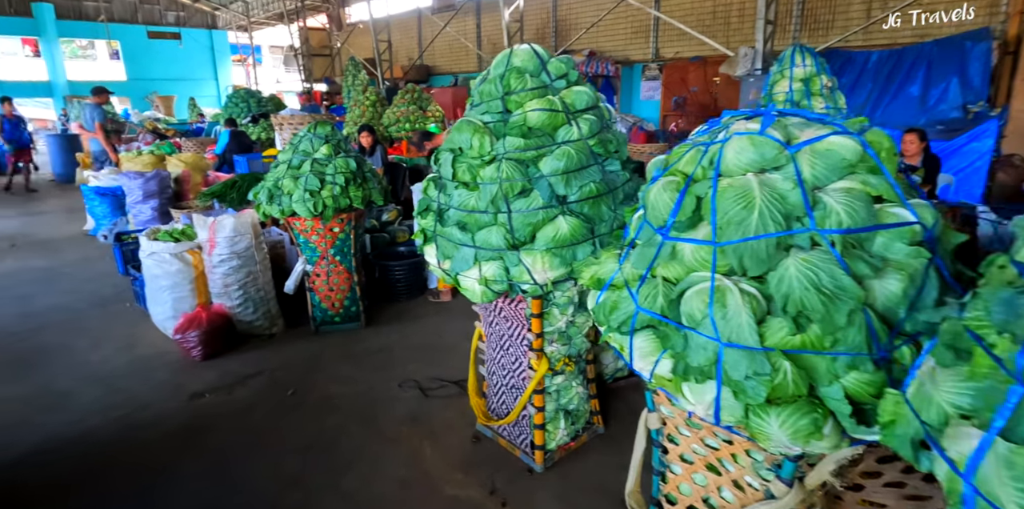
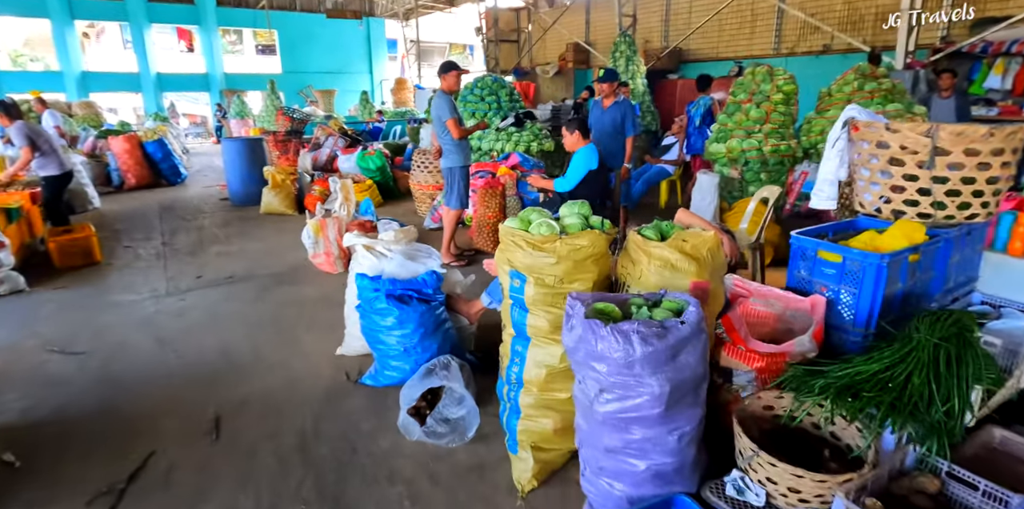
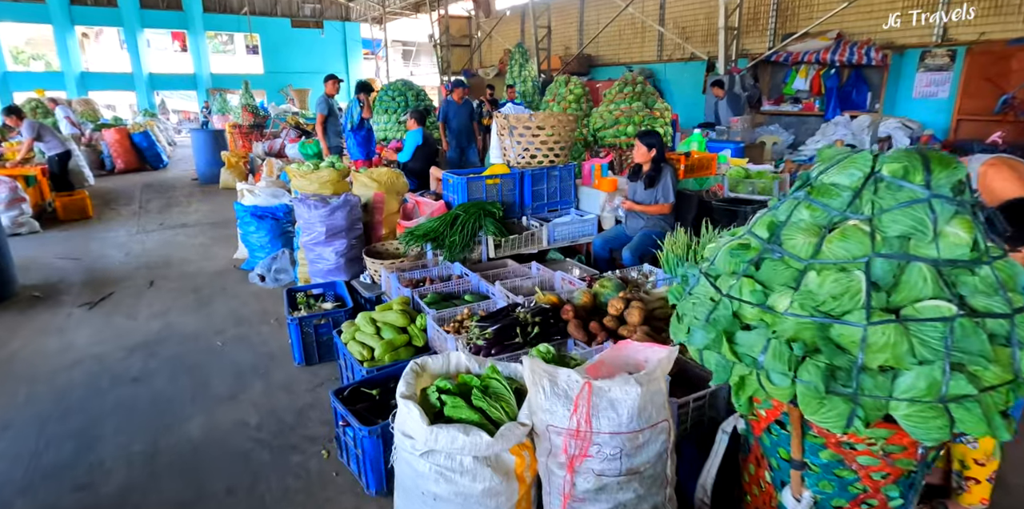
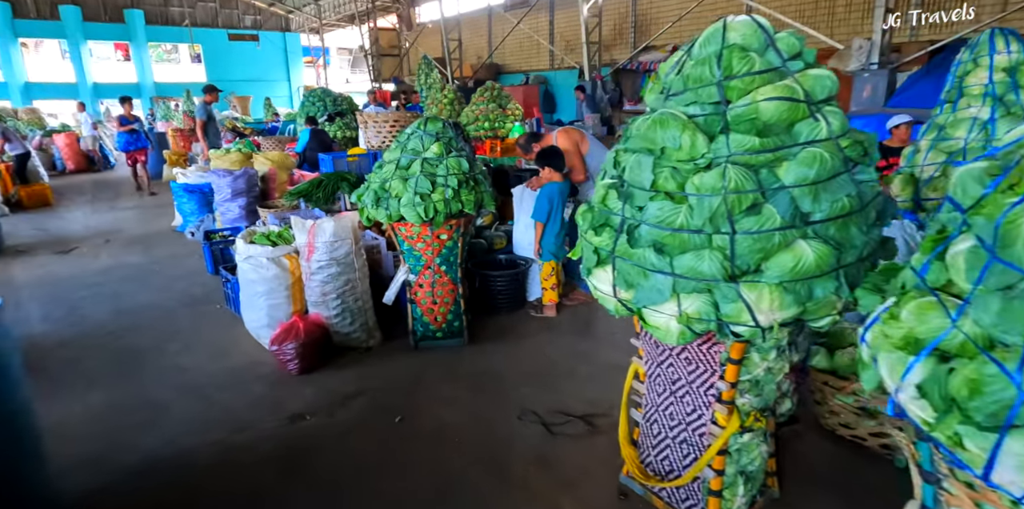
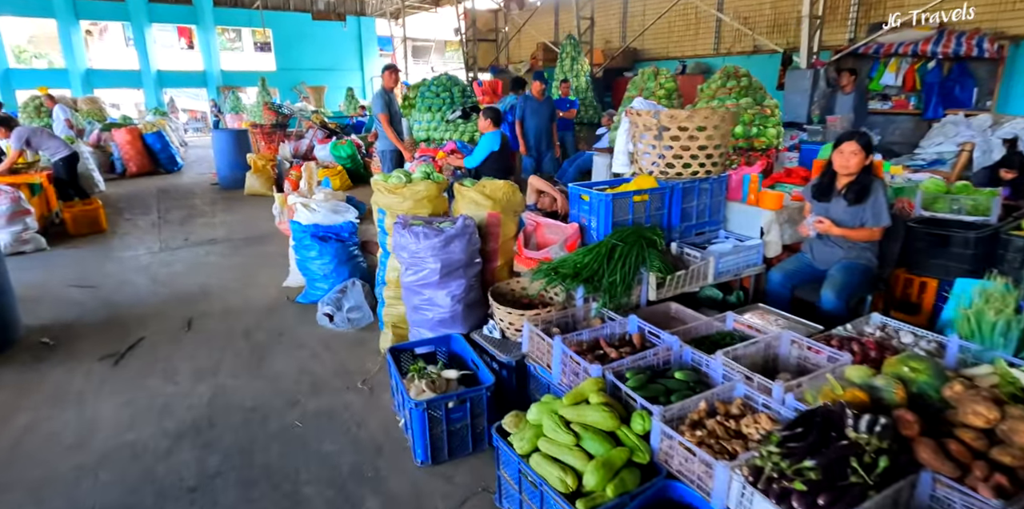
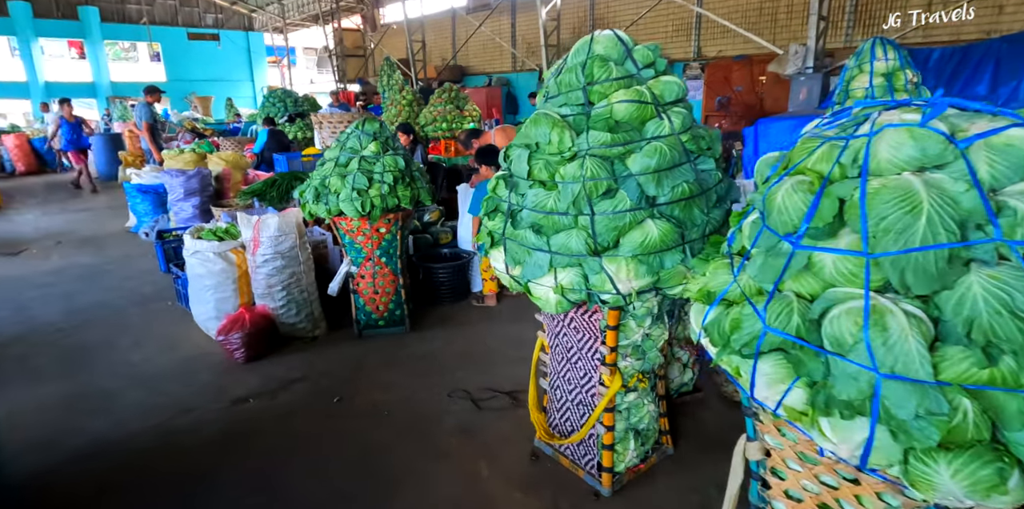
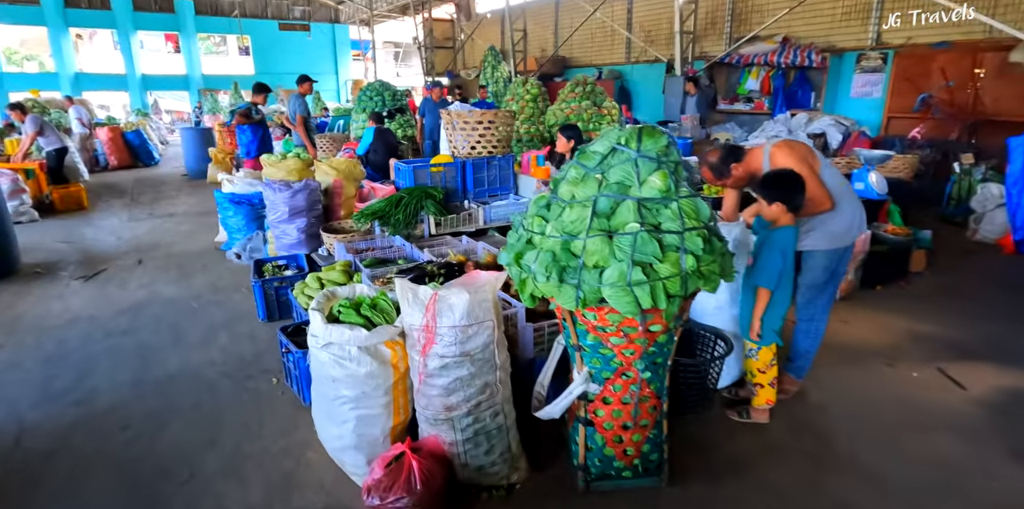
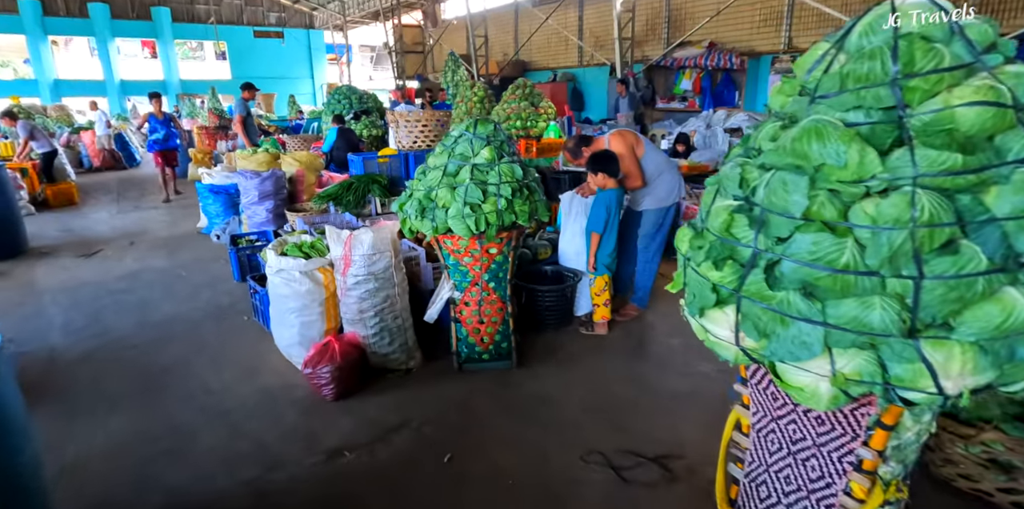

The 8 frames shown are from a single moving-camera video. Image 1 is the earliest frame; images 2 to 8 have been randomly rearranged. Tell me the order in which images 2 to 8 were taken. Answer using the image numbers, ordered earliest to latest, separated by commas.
6, 4, 8, 7, 3, 5, 2
